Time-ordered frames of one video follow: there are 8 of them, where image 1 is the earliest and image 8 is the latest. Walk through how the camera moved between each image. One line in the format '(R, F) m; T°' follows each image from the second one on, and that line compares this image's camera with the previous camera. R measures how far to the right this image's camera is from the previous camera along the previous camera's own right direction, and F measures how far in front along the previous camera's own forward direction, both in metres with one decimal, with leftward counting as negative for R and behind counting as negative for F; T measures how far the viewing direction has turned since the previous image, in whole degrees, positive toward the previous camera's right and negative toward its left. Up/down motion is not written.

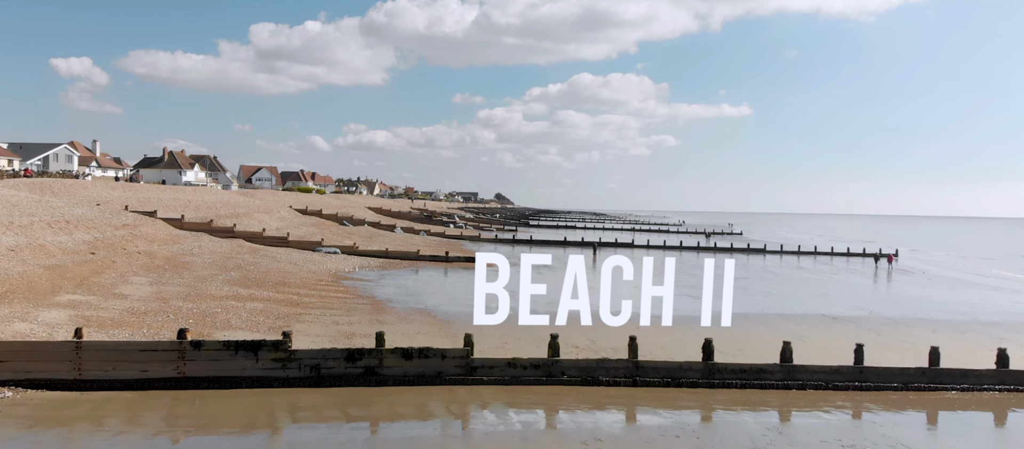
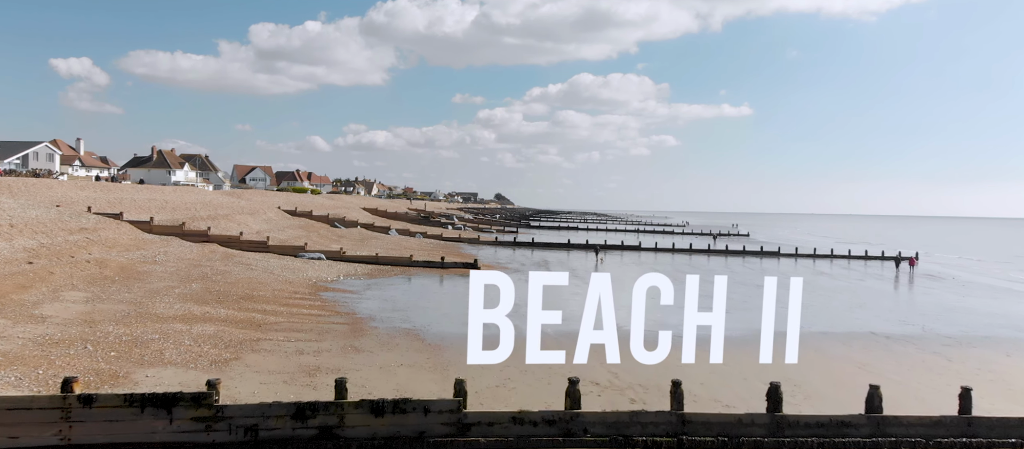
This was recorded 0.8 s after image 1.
(-0.1, +4.0) m; 0°
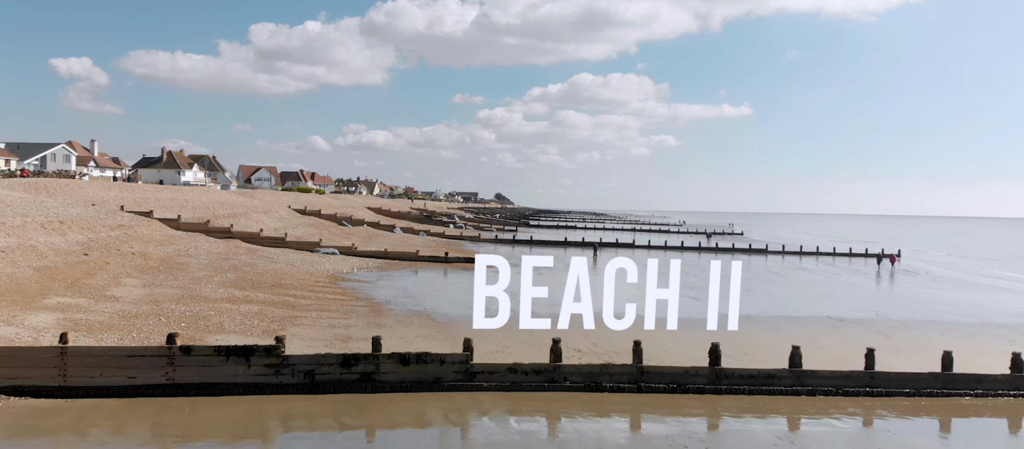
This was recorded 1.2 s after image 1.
(+0.1, -3.5) m; 0°
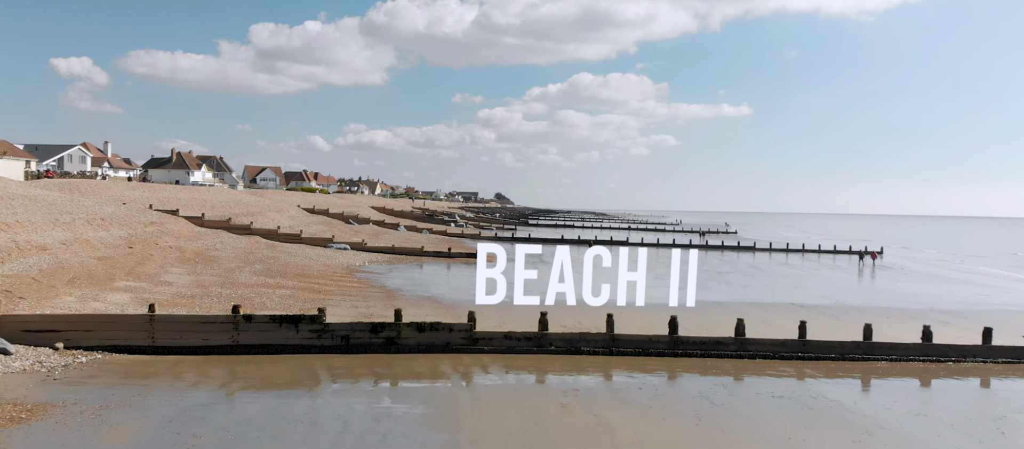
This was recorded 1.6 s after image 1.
(+0.1, -3.7) m; 0°
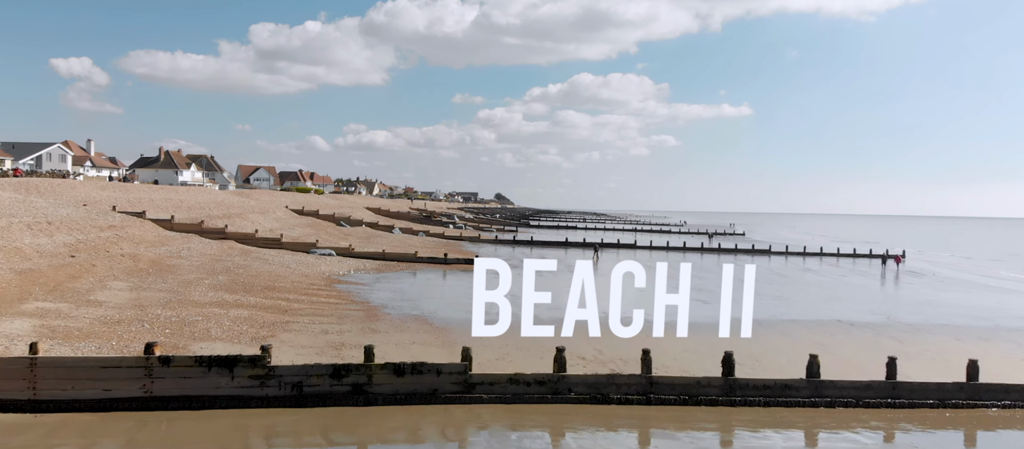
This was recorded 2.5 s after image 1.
(-0.1, +4.6) m; 0°
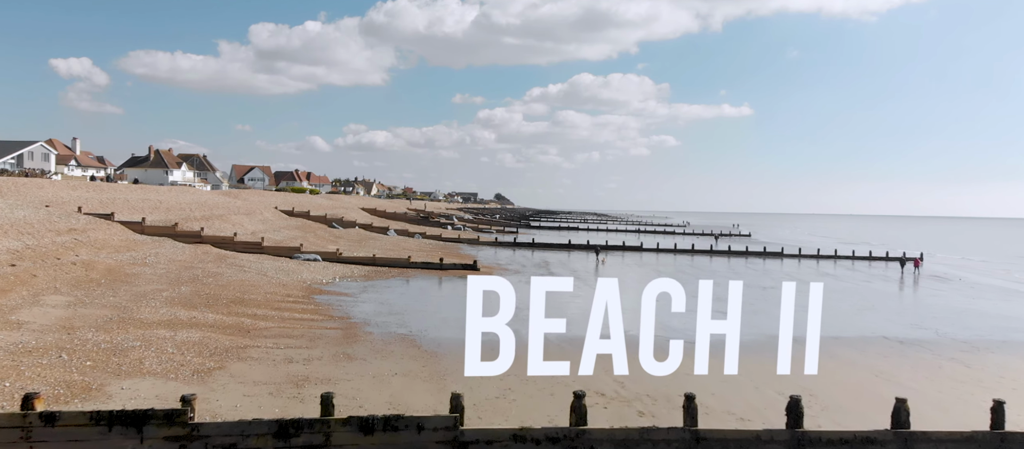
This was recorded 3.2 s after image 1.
(-0.1, +3.5) m; 0°
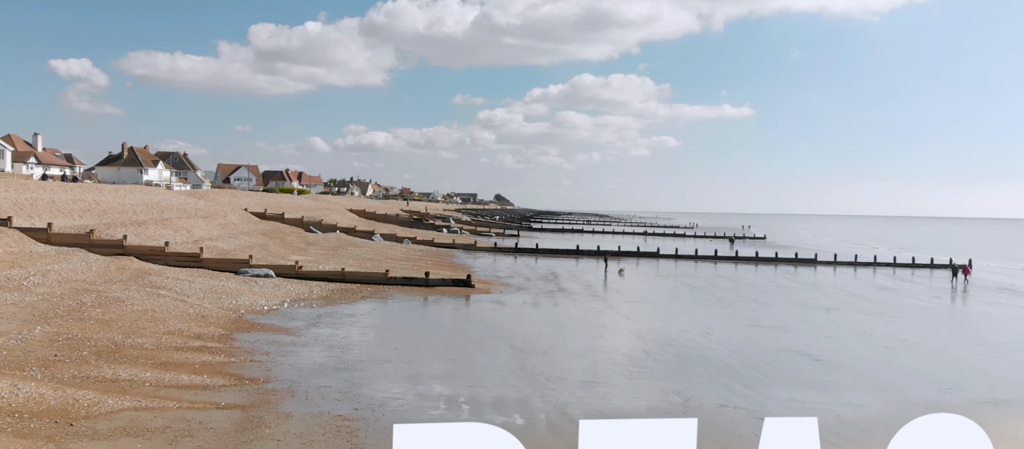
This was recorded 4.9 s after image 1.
(-0.1, +8.1) m; 0°
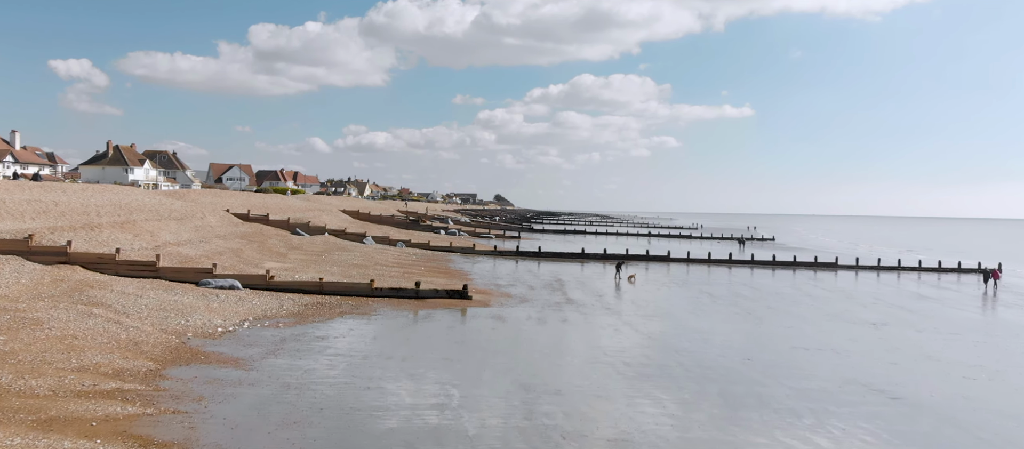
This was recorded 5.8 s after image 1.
(-0.1, +4.1) m; 0°
